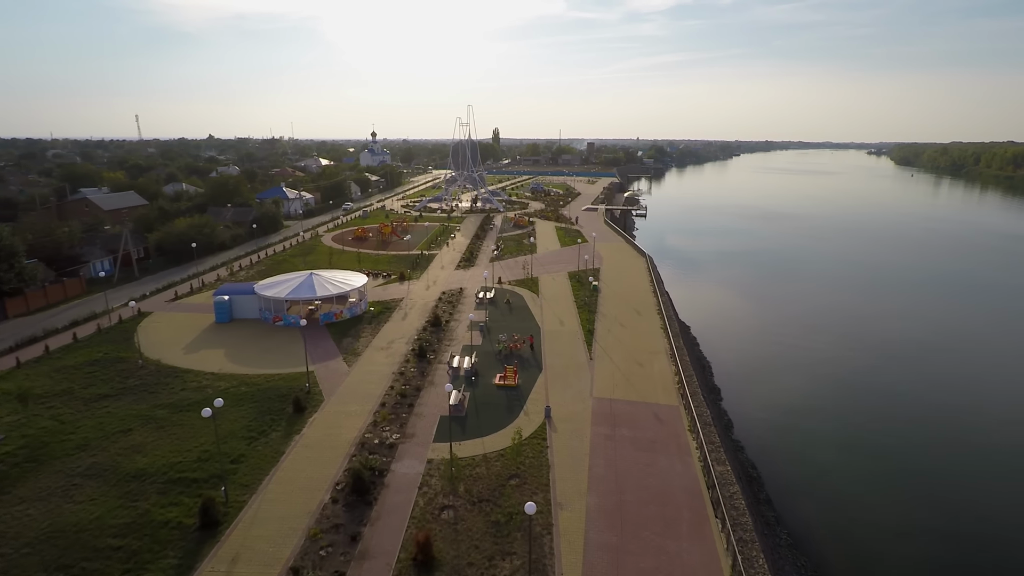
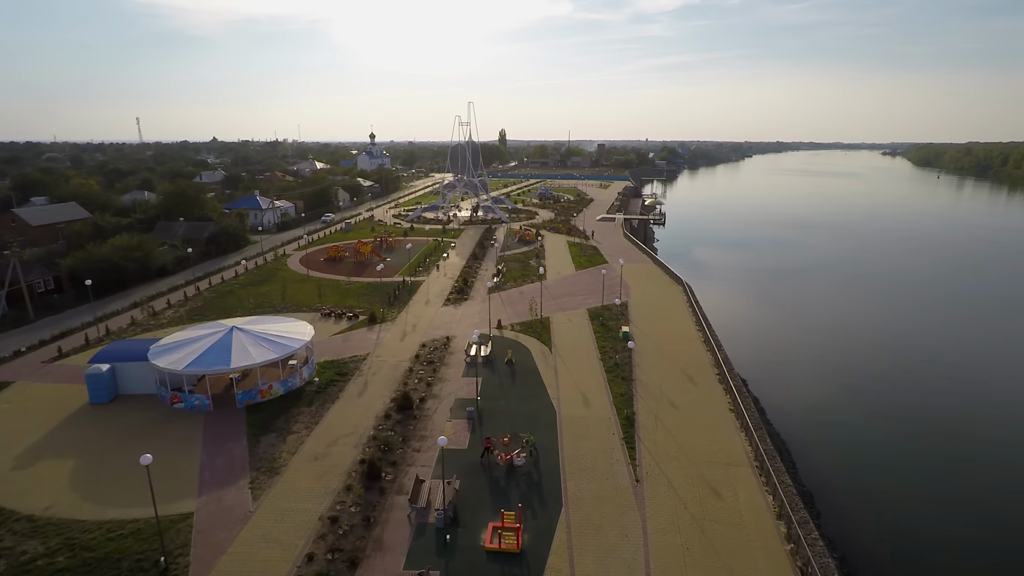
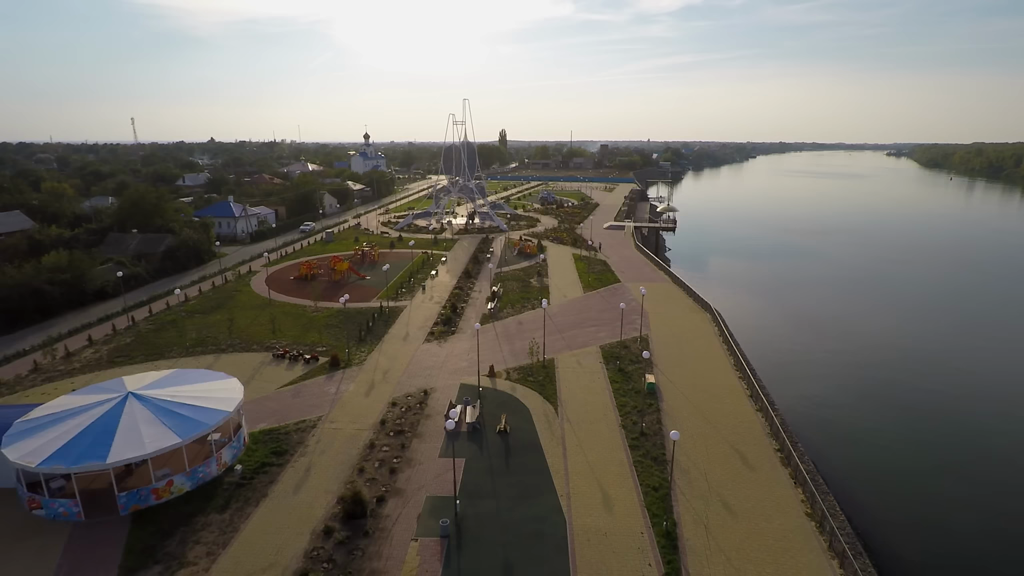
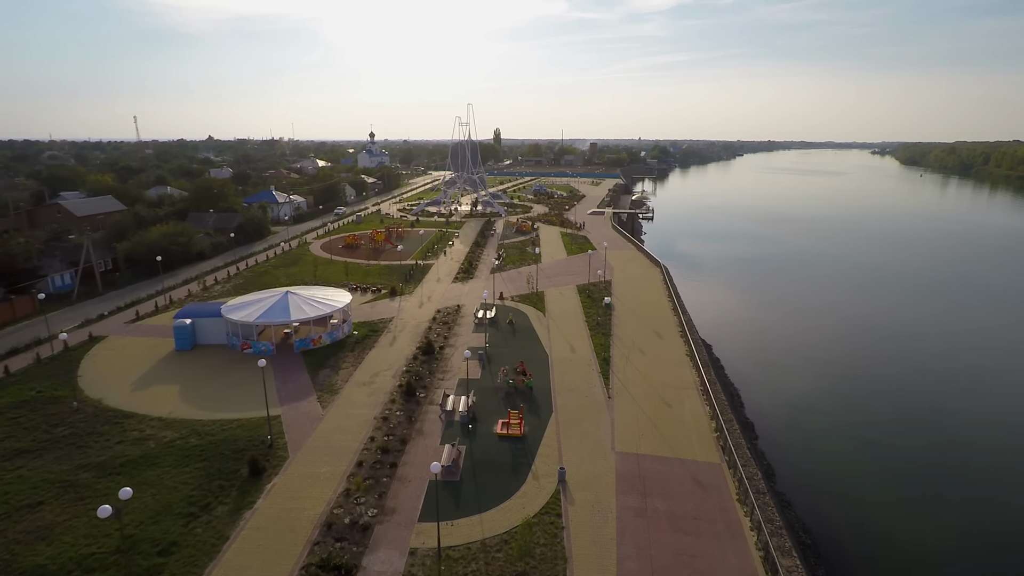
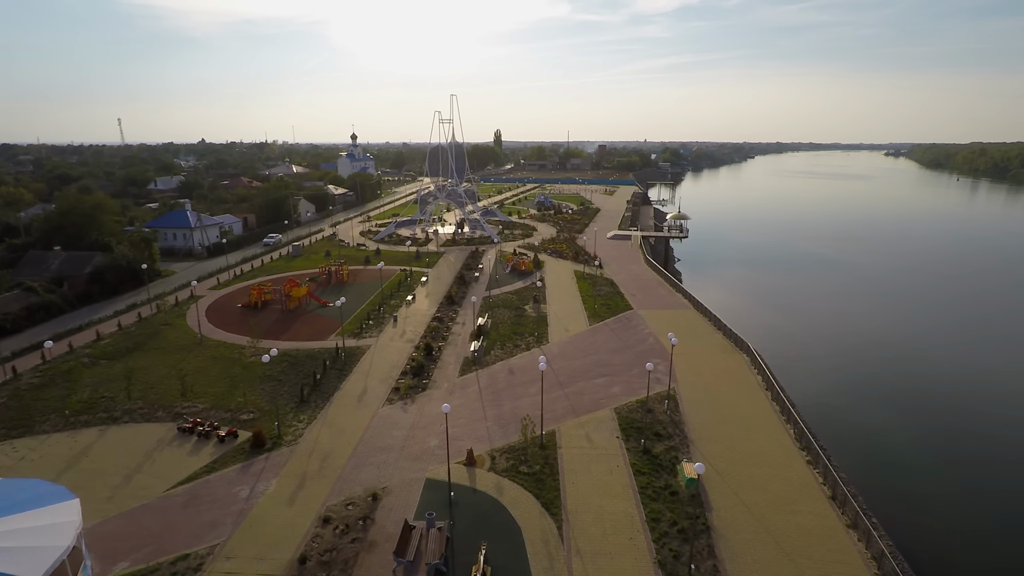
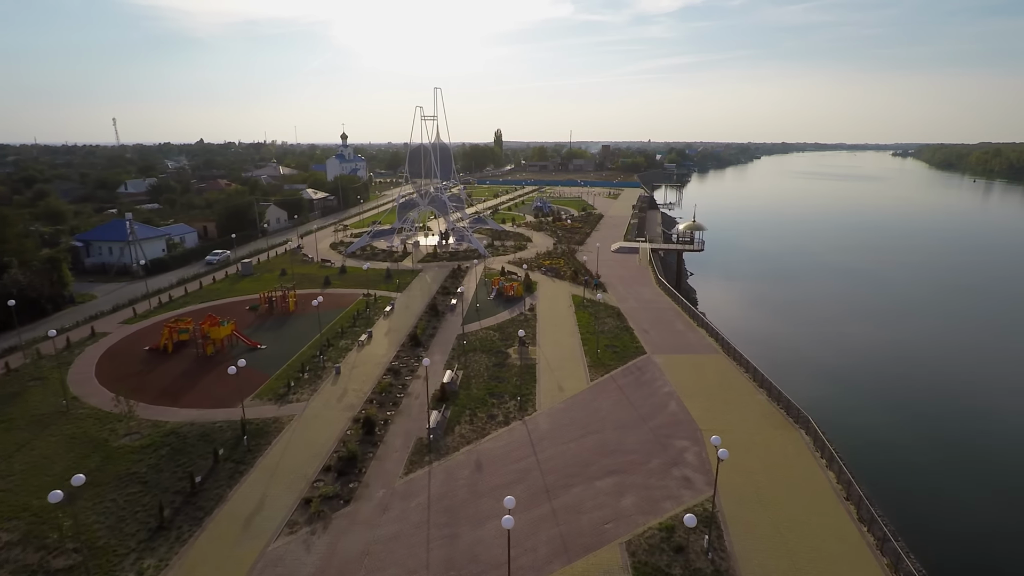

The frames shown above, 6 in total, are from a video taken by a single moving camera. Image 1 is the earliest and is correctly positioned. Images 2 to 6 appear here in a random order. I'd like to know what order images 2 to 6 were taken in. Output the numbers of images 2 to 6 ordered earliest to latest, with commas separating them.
4, 2, 3, 5, 6
